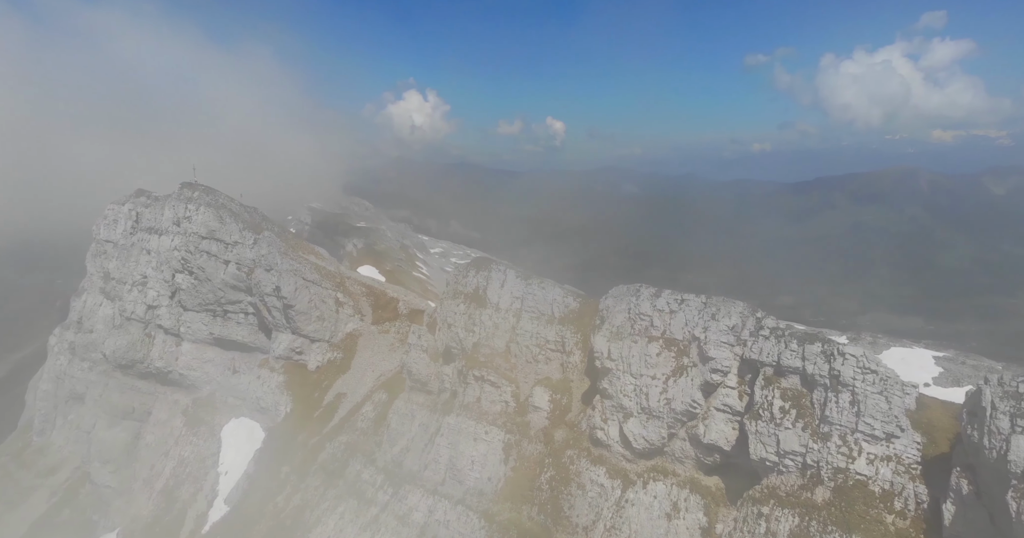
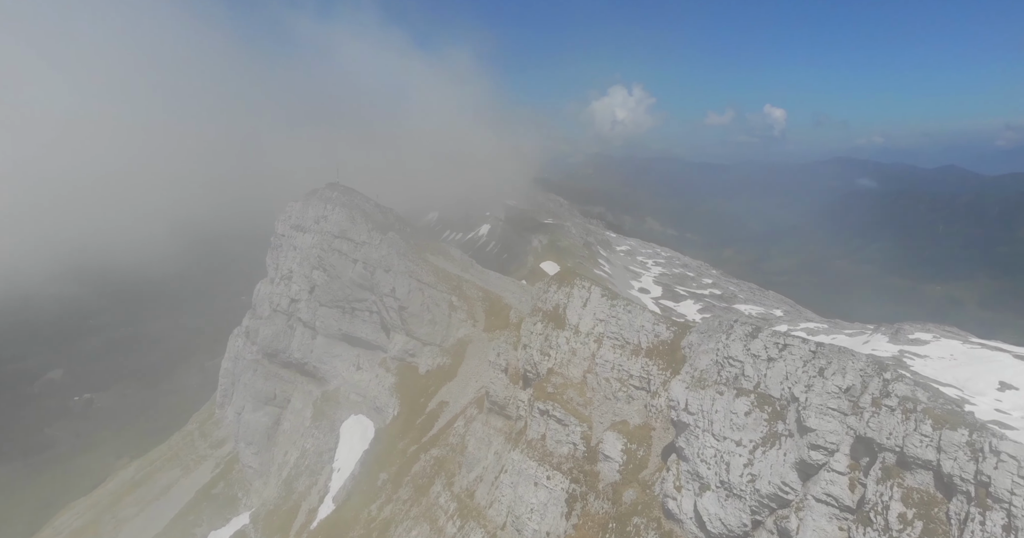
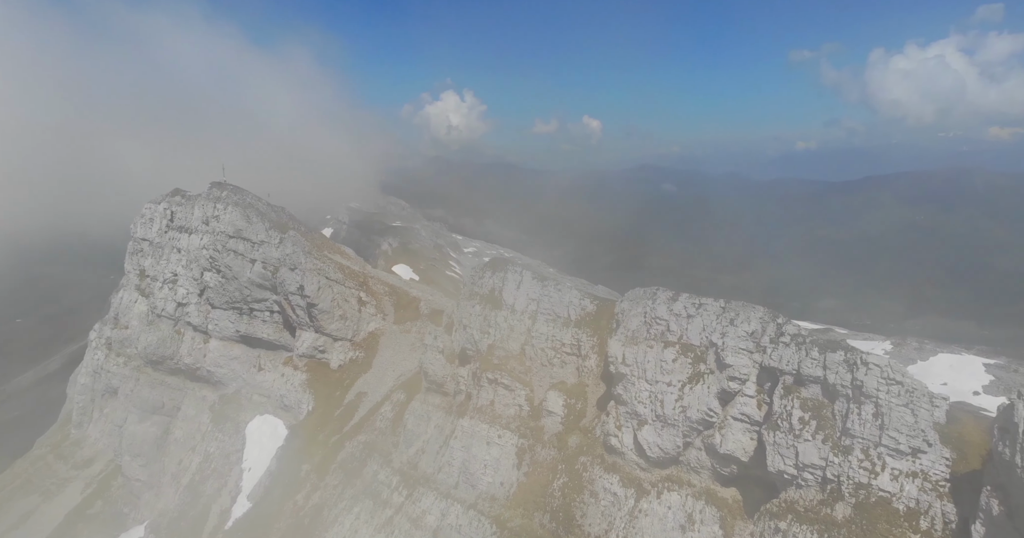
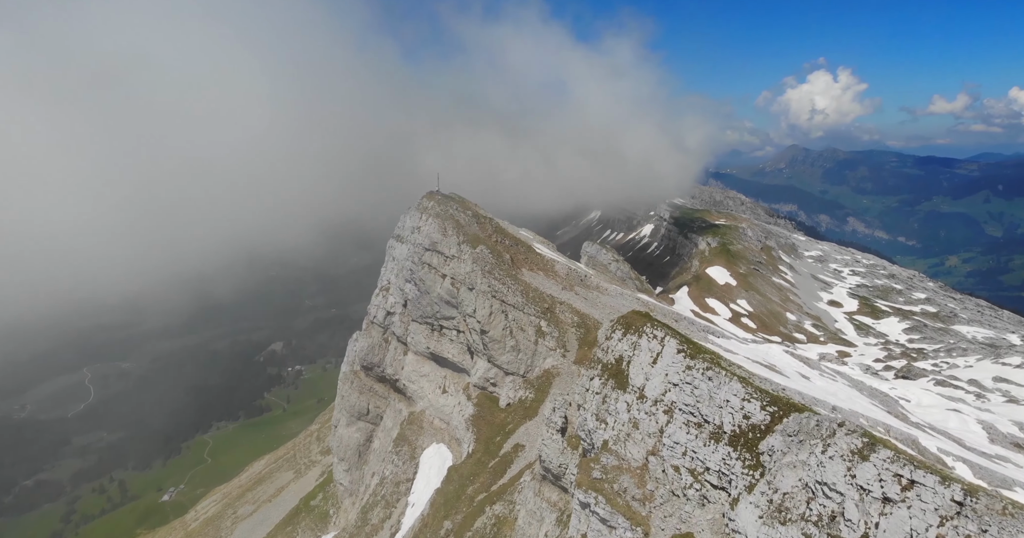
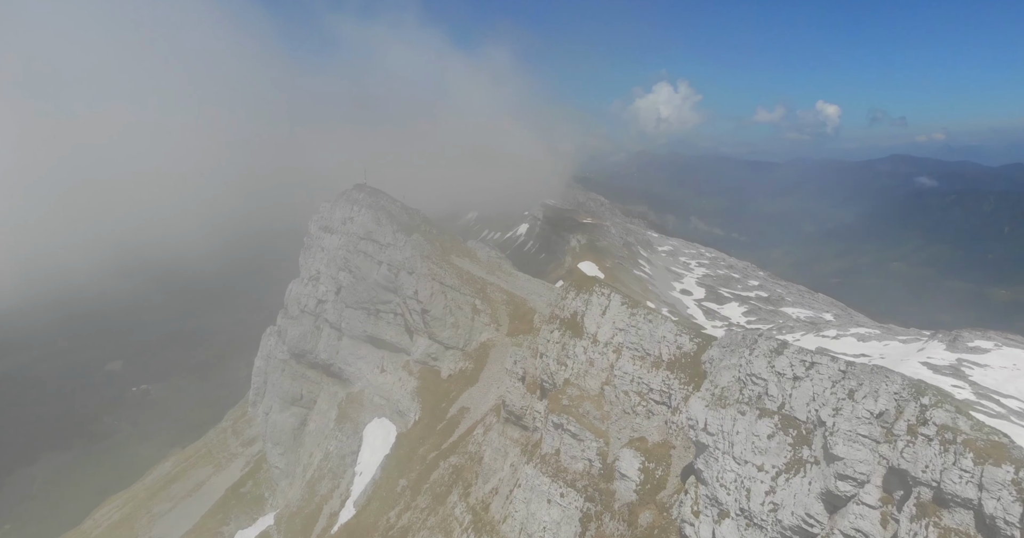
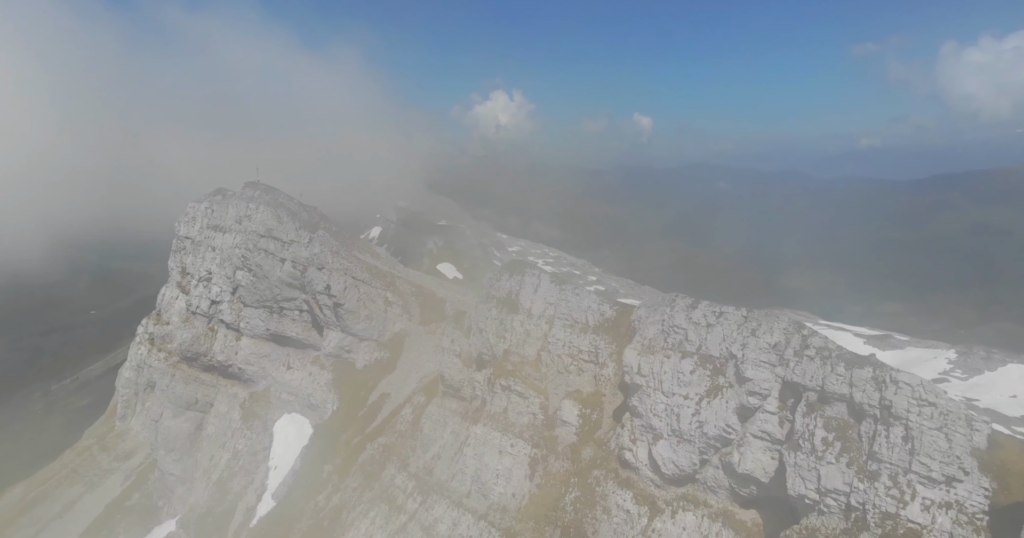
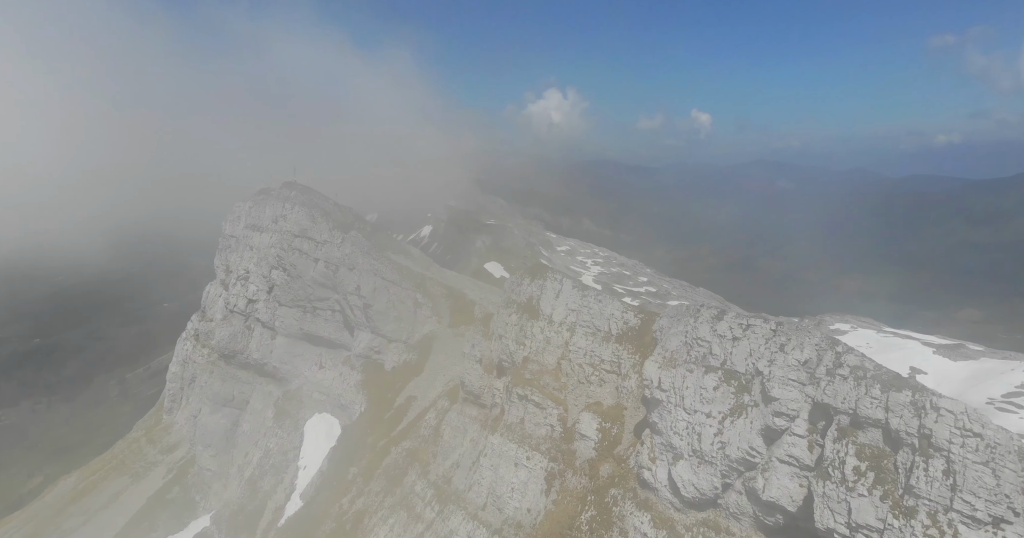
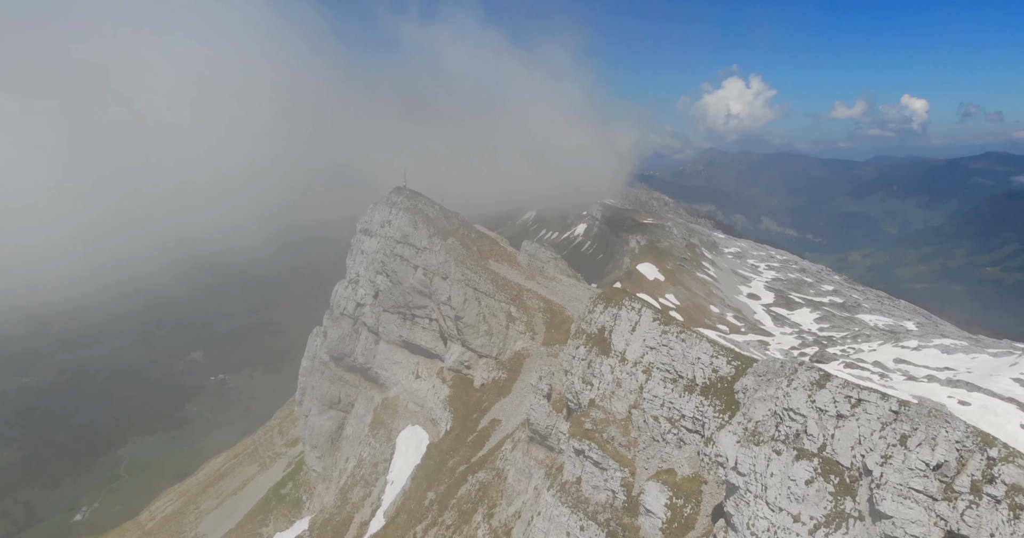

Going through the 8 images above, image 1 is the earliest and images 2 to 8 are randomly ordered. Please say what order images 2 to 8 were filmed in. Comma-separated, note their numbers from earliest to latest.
3, 6, 7, 2, 5, 8, 4
